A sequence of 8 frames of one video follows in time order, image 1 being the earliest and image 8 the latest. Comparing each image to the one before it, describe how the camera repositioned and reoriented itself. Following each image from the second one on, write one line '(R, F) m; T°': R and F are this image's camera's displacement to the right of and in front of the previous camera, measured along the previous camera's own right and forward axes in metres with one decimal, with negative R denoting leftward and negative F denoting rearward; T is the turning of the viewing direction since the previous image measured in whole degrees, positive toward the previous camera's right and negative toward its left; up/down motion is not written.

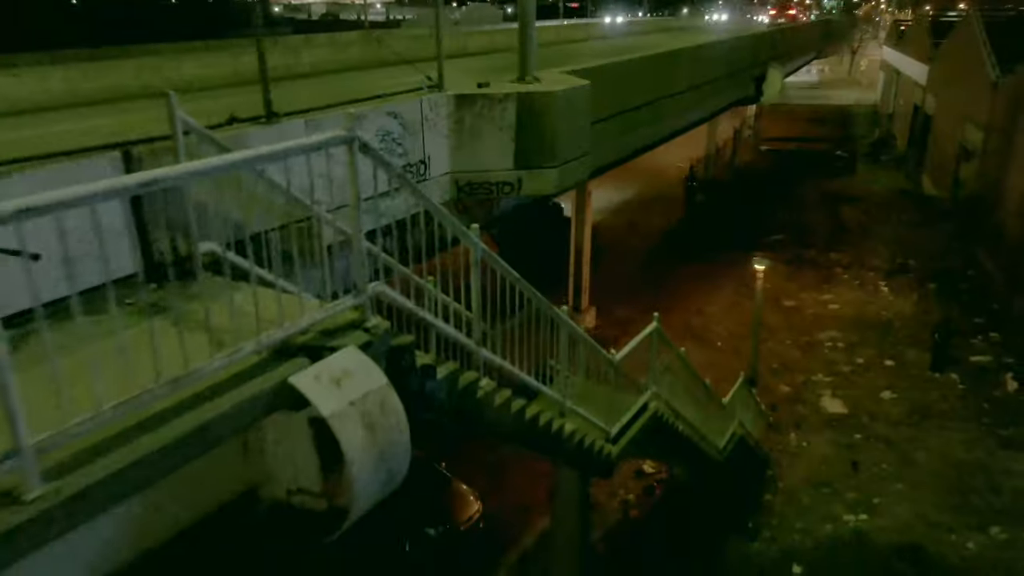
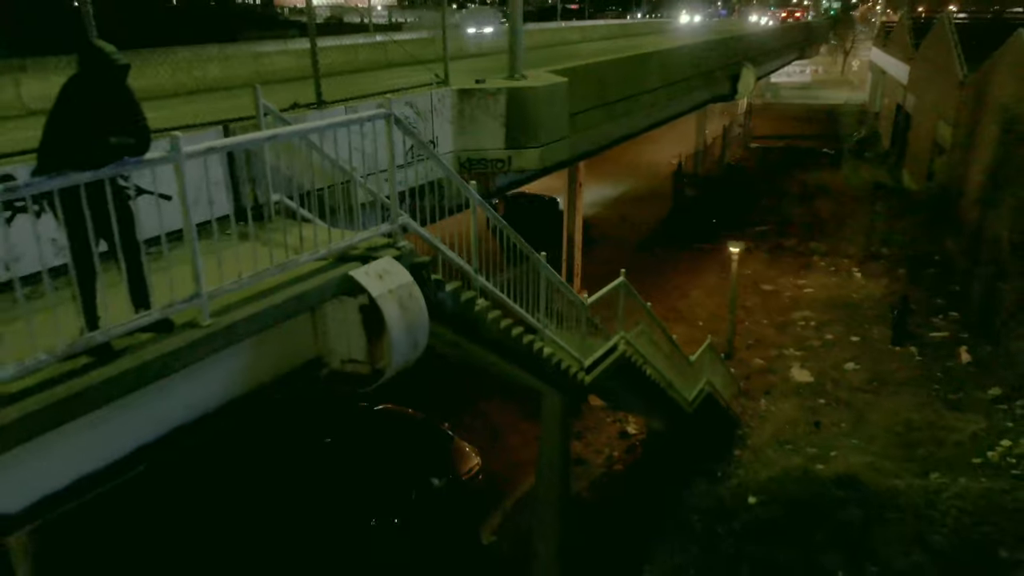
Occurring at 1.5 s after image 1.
(+0.1, -1.3) m; 0°
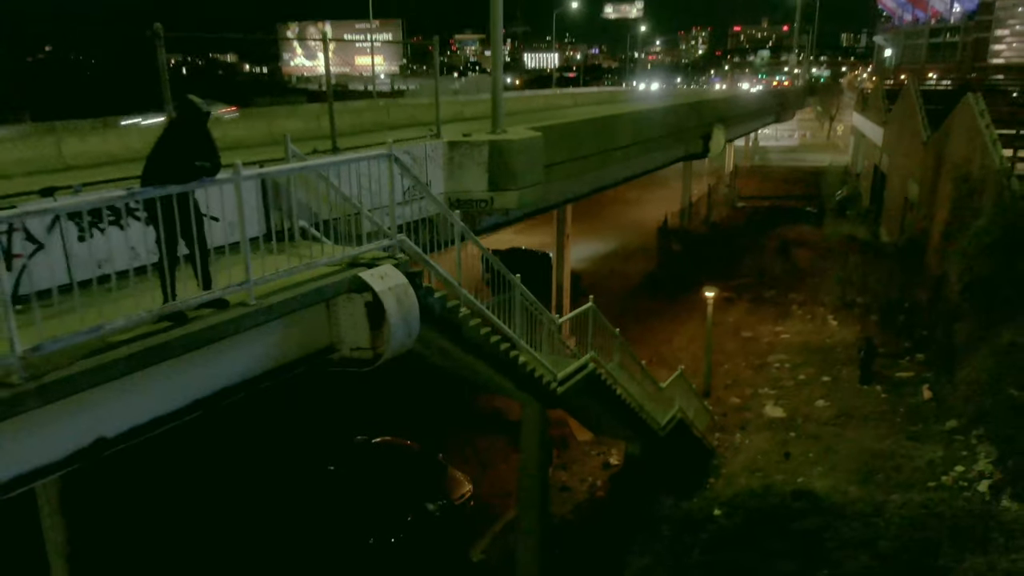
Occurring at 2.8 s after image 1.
(+0.2, -1.1) m; 0°
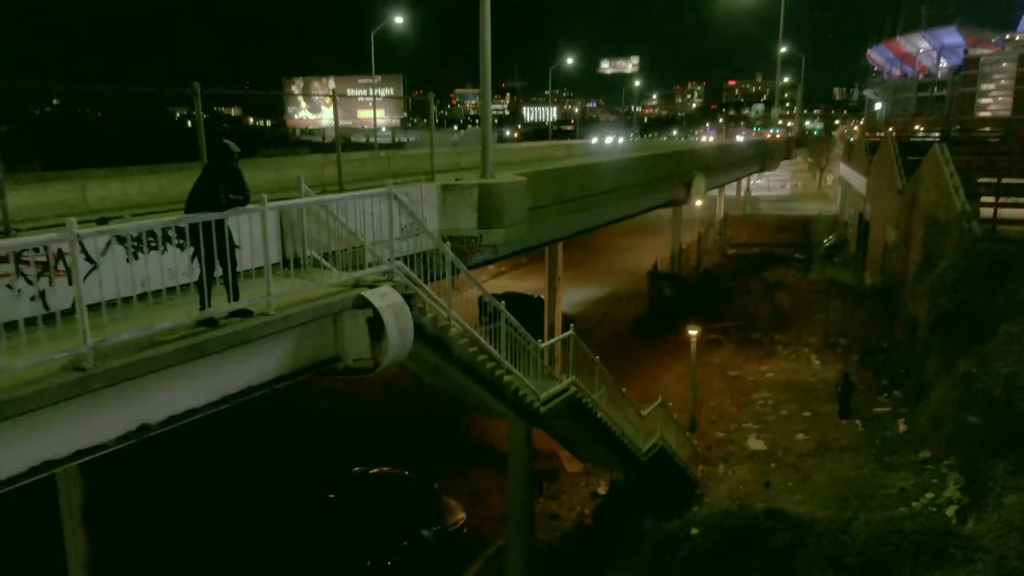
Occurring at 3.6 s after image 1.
(+0.1, -0.9) m; 0°
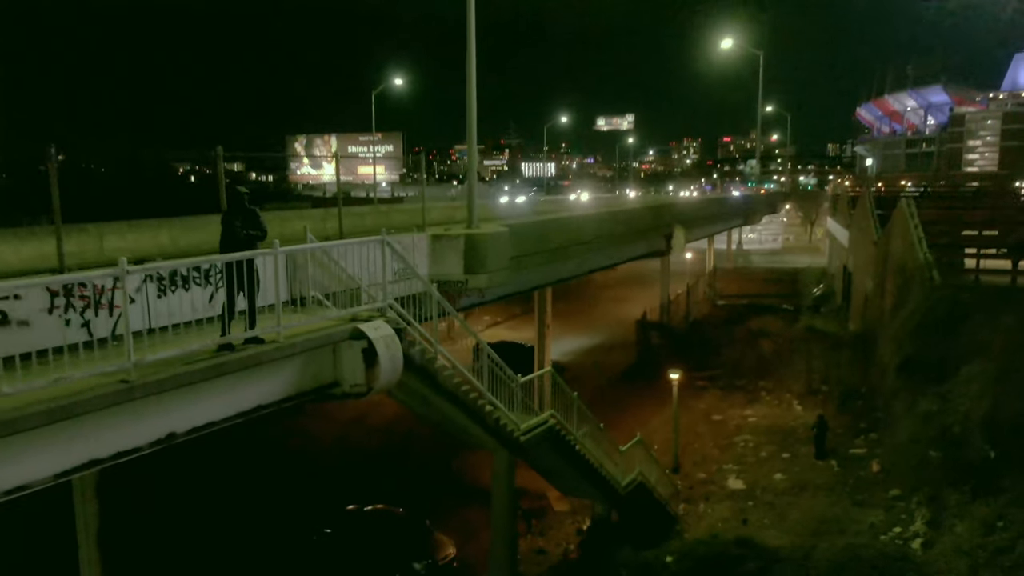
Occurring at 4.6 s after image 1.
(+0.2, -1.0) m; 0°
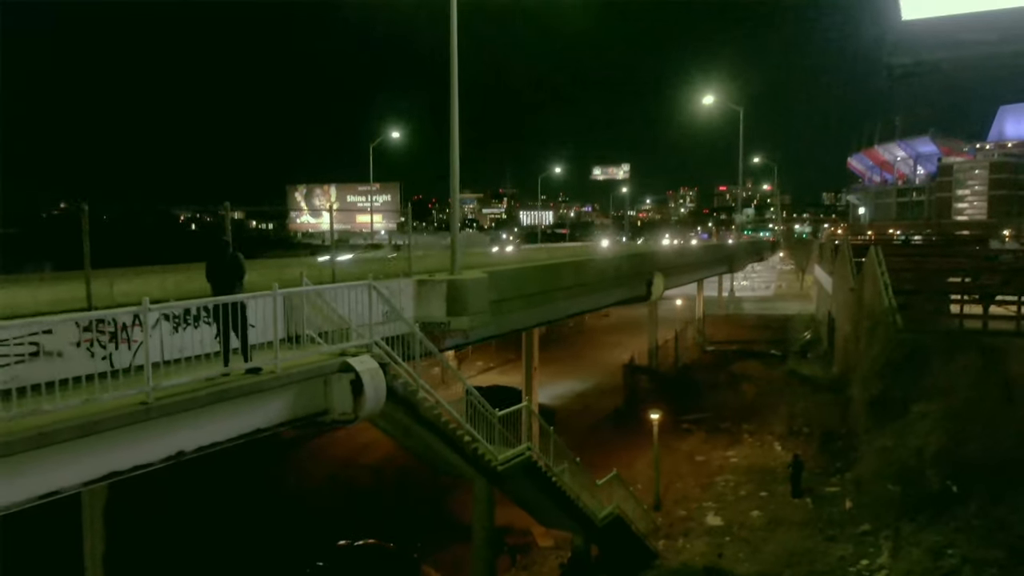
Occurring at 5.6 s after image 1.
(+0.3, -0.9) m; 0°
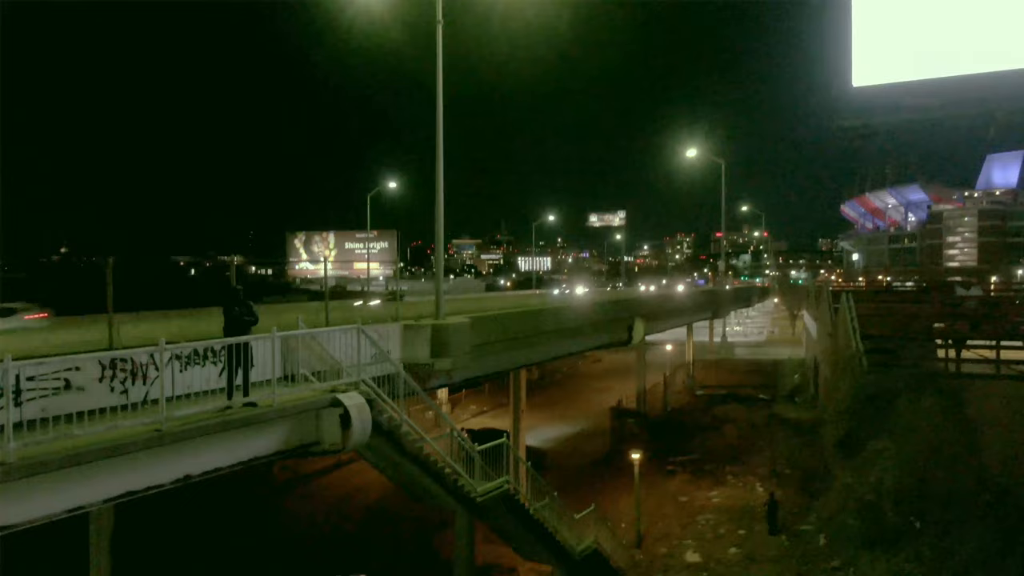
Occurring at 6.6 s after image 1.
(+0.3, -1.0) m; 0°
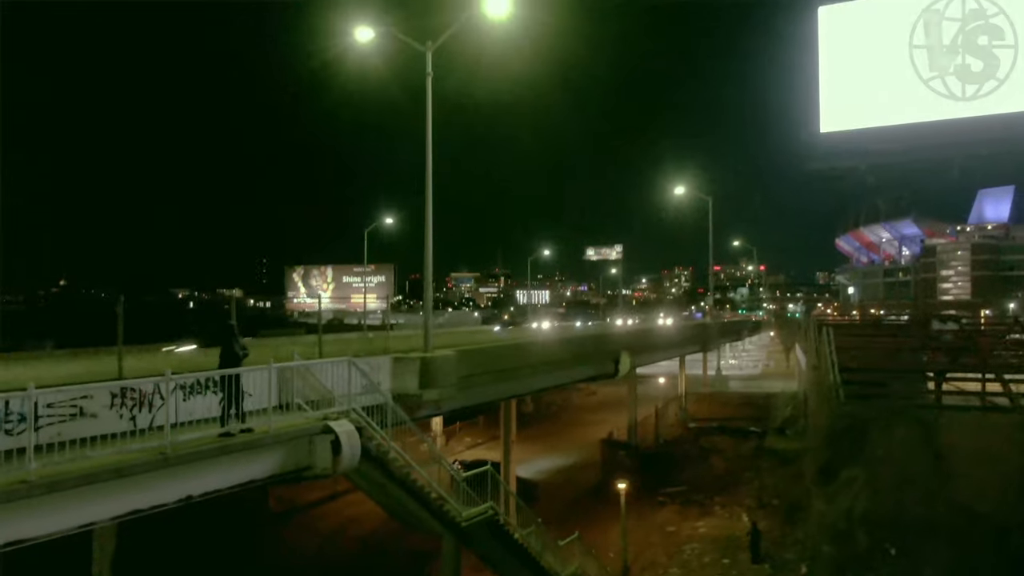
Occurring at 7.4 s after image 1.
(+0.2, -0.7) m; 0°
